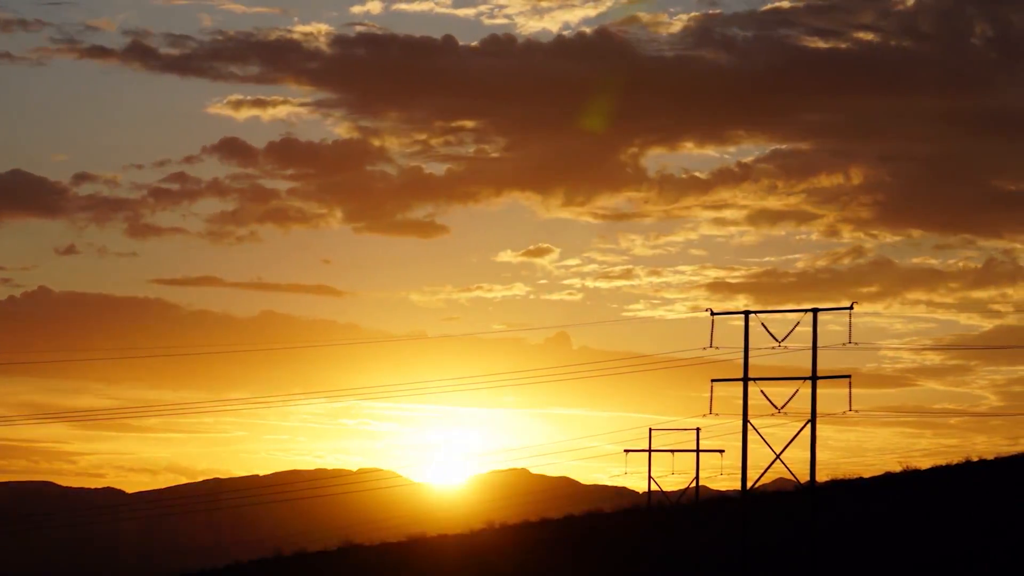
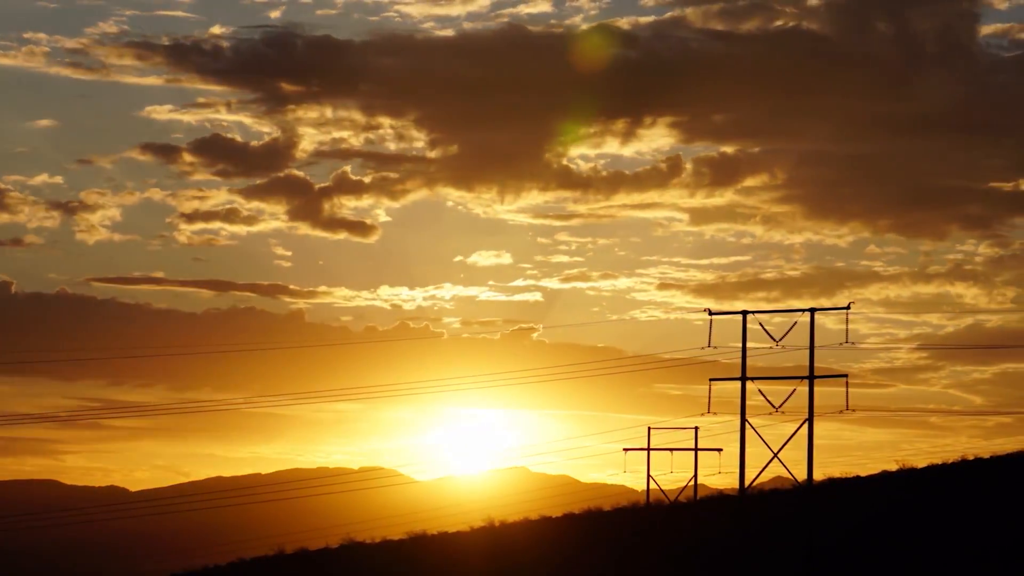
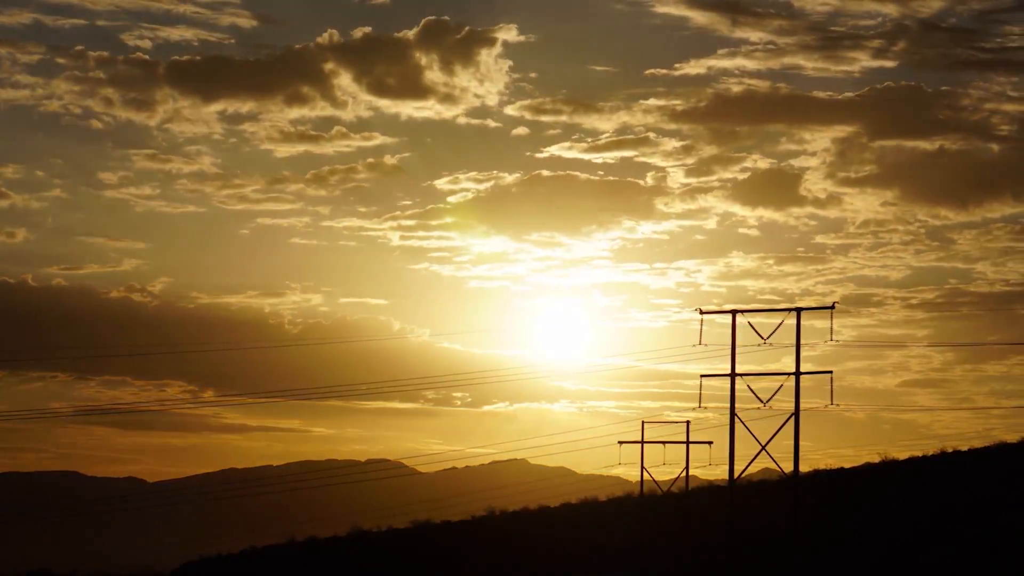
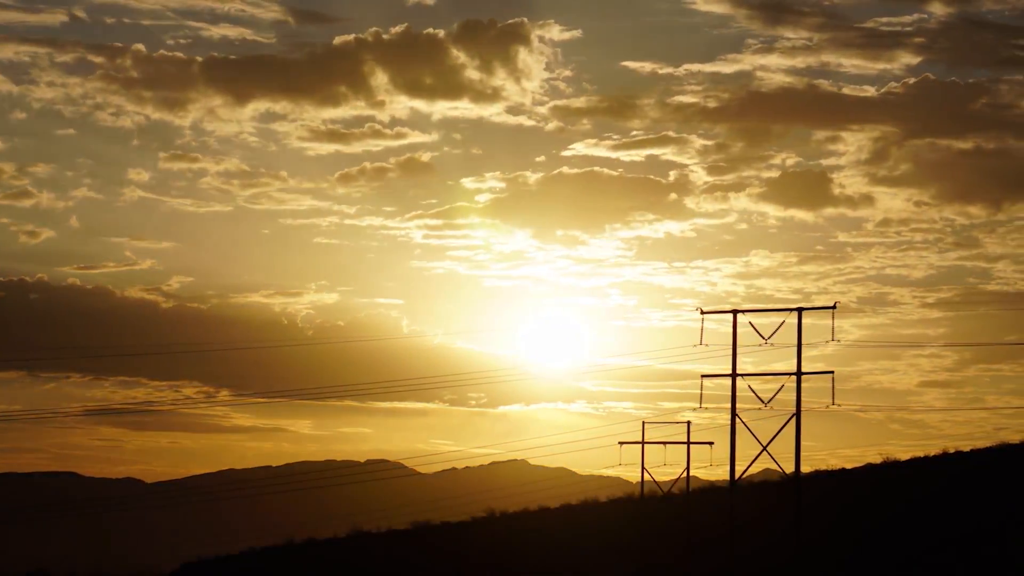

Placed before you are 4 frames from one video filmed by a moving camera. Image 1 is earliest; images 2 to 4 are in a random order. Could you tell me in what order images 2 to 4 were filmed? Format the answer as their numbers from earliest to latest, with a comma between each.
2, 4, 3
